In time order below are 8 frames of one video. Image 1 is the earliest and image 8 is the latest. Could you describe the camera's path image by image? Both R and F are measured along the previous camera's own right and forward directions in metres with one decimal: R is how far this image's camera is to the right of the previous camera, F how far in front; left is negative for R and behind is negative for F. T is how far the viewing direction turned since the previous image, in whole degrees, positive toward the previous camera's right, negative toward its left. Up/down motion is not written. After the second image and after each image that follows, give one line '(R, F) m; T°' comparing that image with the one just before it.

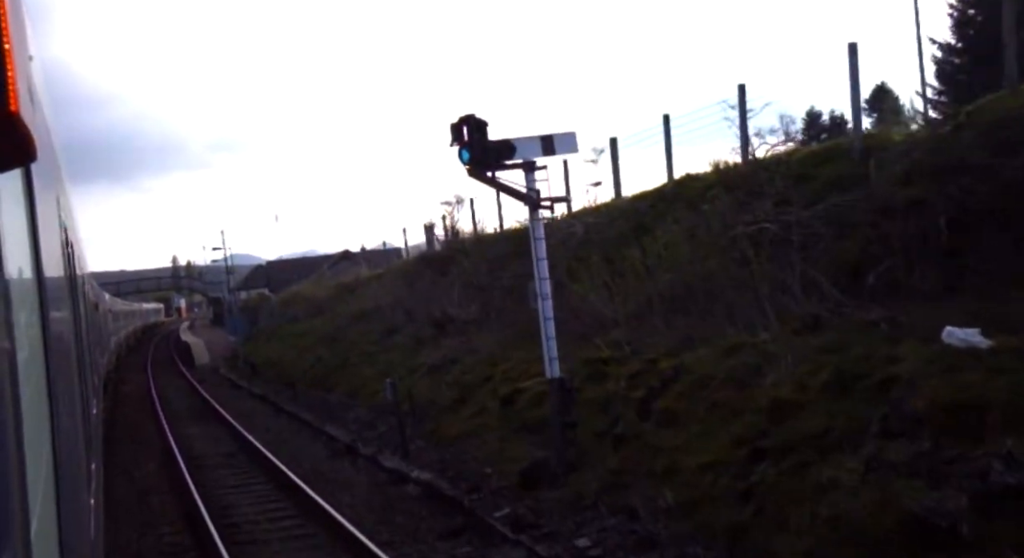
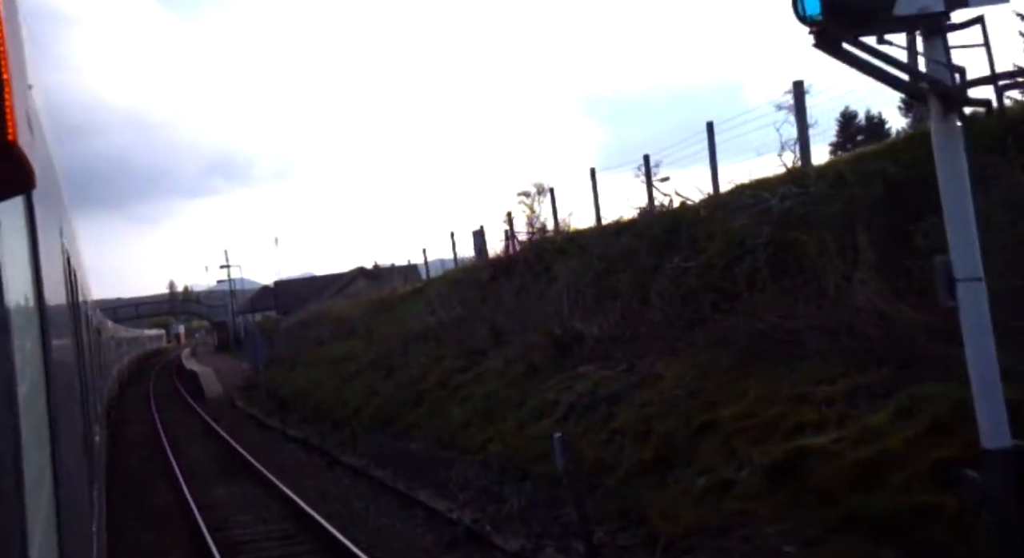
(-2.2, +5.7) m; 0°
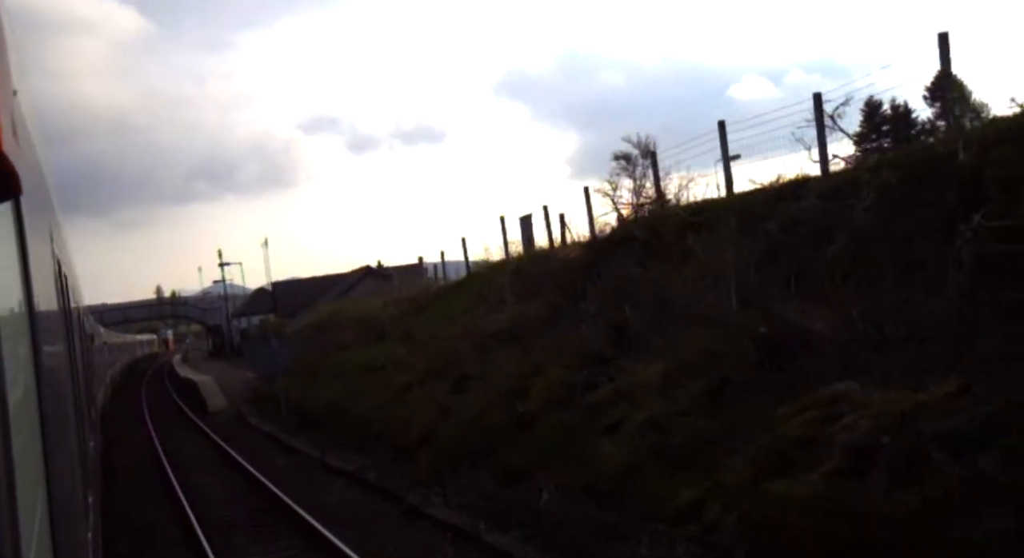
(-2.0, +5.0) m; +1°
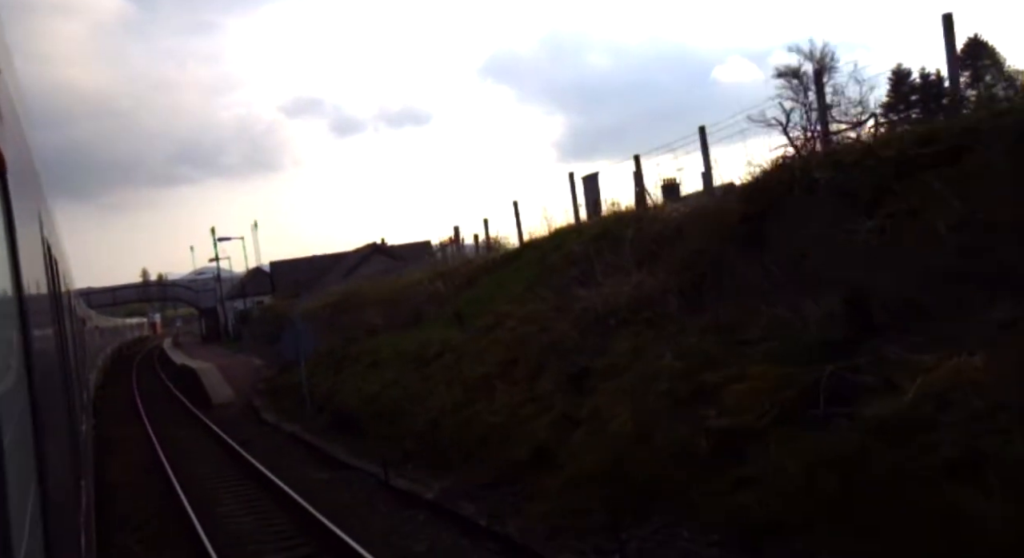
(-1.9, +4.9) m; +1°
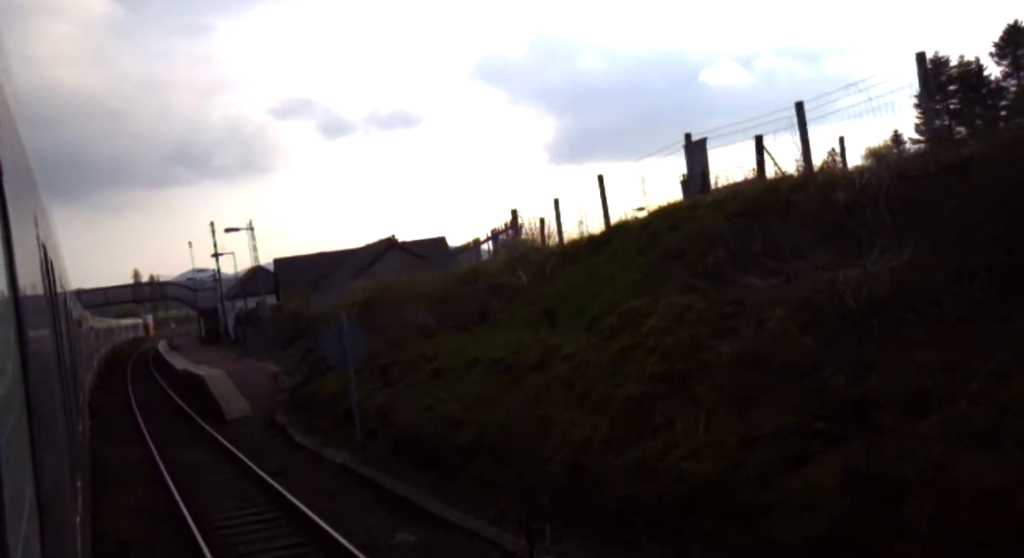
(-2.0, +5.0) m; 0°
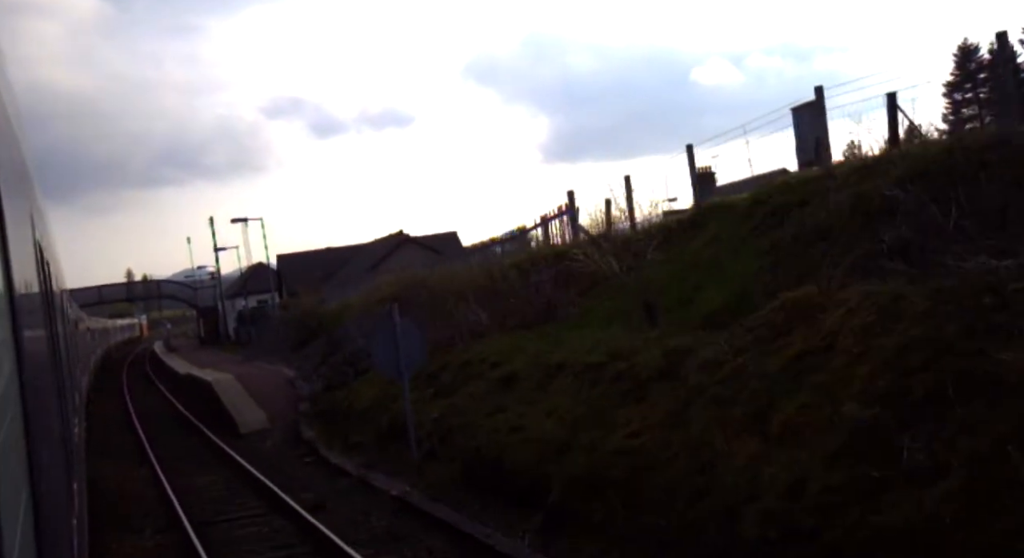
(-1.5, +3.7) m; 0°
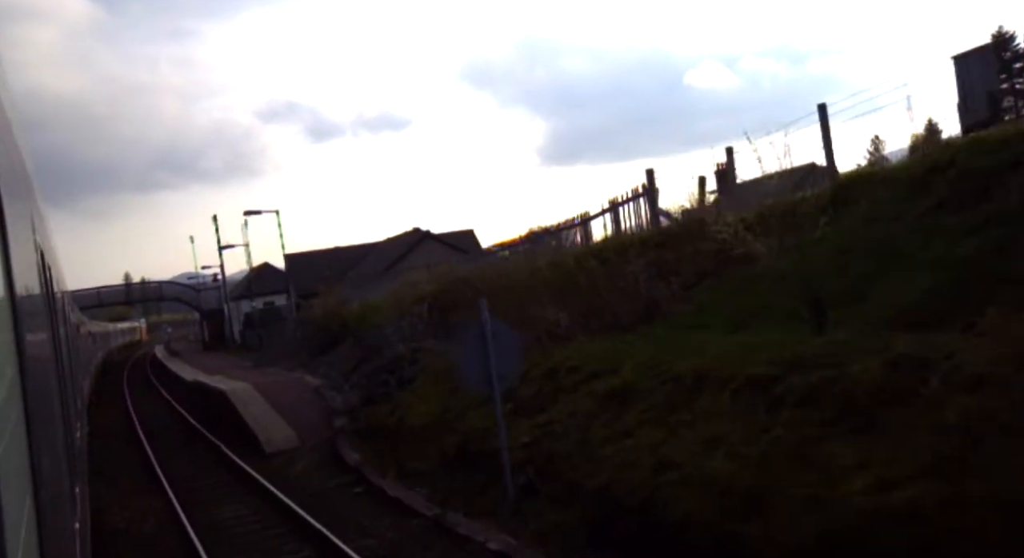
(-1.5, +3.6) m; 0°
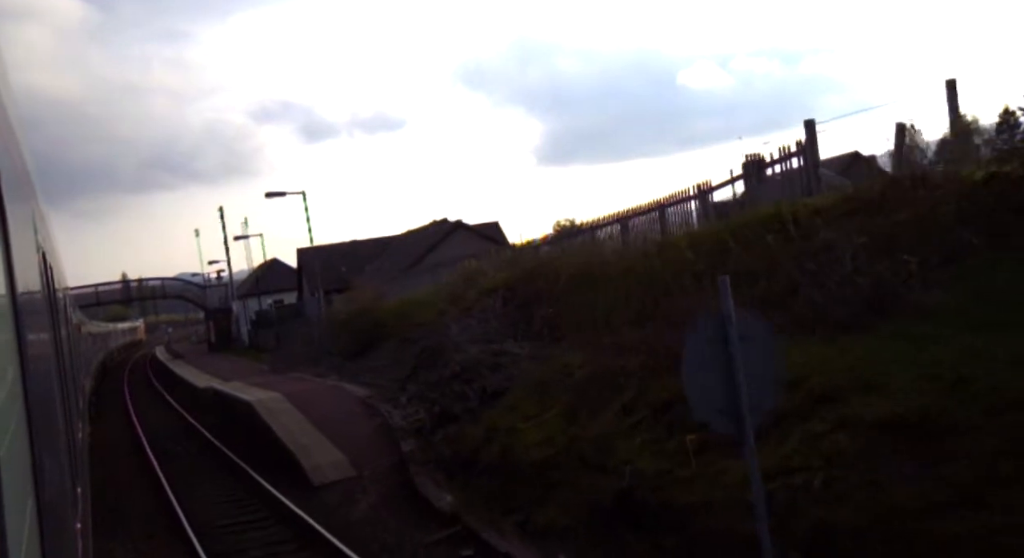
(-1.9, +4.8) m; 0°
